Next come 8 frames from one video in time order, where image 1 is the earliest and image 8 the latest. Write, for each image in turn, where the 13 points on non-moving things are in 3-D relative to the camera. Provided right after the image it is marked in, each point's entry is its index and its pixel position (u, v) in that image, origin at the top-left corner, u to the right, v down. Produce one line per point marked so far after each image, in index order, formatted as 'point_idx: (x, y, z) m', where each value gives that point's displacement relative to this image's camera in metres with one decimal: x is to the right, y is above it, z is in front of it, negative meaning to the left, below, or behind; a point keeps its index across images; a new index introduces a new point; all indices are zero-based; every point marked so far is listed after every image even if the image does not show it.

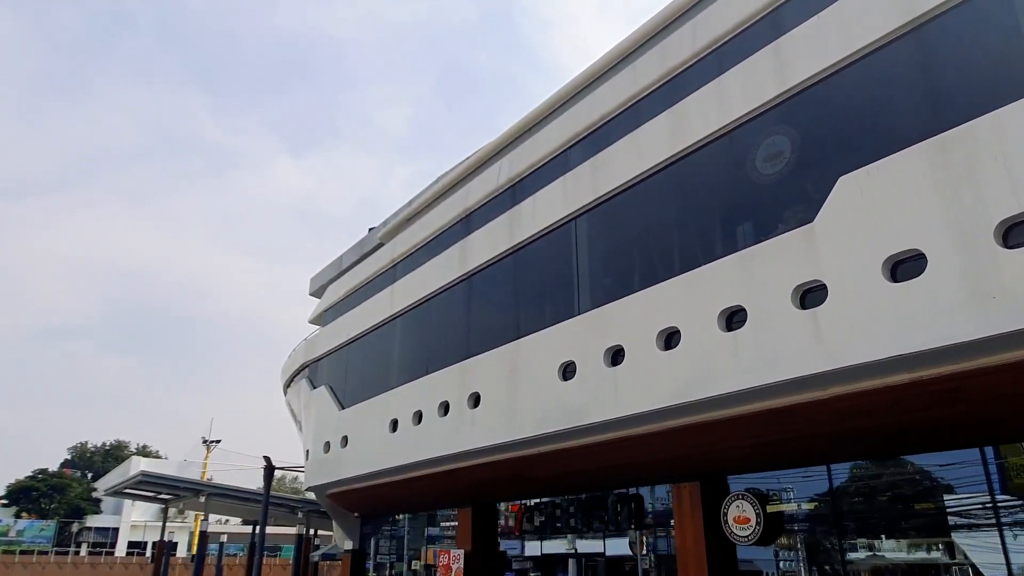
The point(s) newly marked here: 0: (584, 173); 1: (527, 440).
0: (+0.8, +1.3, +8.1) m
1: (+0.2, -1.6, +8.0) m
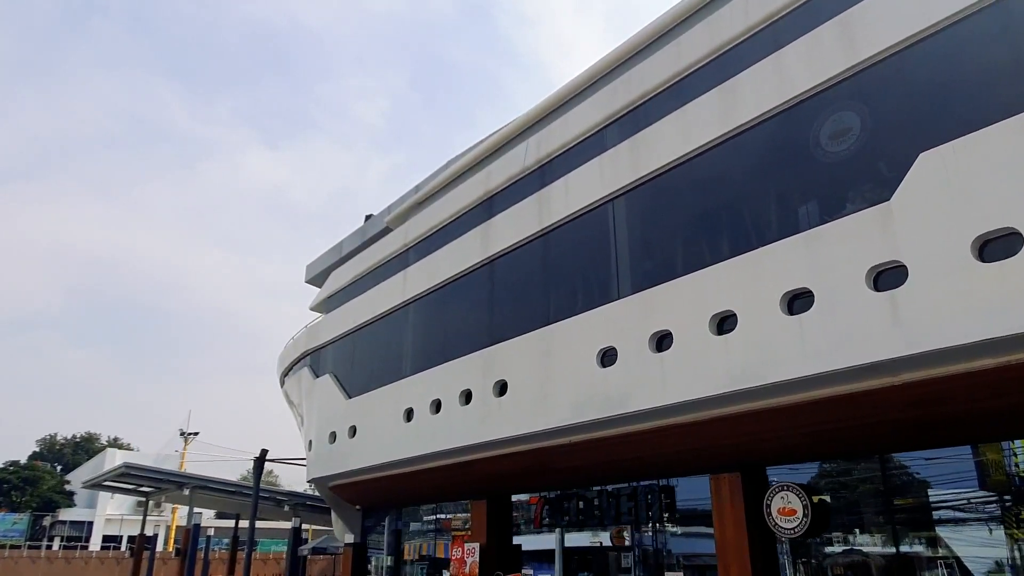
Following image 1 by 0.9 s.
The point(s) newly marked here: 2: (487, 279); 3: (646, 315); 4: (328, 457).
0: (+1.2, +1.4, +7.8) m
1: (+0.6, -1.5, +7.7) m
2: (-0.3, +0.1, +9.5) m
3: (+1.3, -0.3, +7.0) m
4: (-3.0, -2.8, +12.1) m
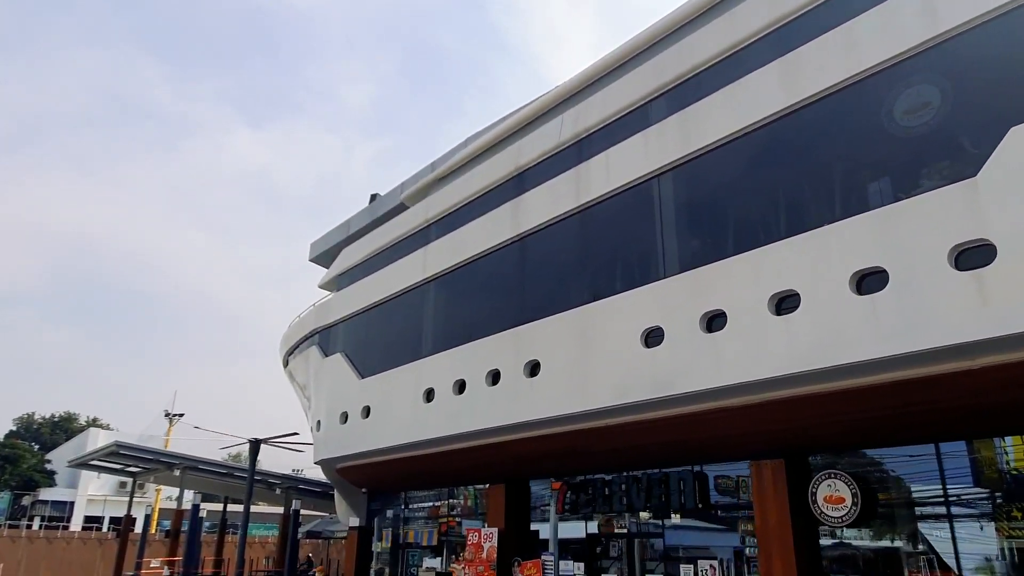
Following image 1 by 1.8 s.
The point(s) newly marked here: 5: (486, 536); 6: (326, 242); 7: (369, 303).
0: (+1.6, +1.6, +7.6) m
1: (+0.9, -1.2, +7.5) m
2: (+0.1, +0.4, +9.2) m
3: (+1.7, -0.1, +6.8) m
4: (-2.8, -2.4, +11.8) m
5: (-0.4, -3.4, +10.2) m
6: (-4.0, +1.0, +16.1) m
7: (-2.3, -0.2, +12.0) m
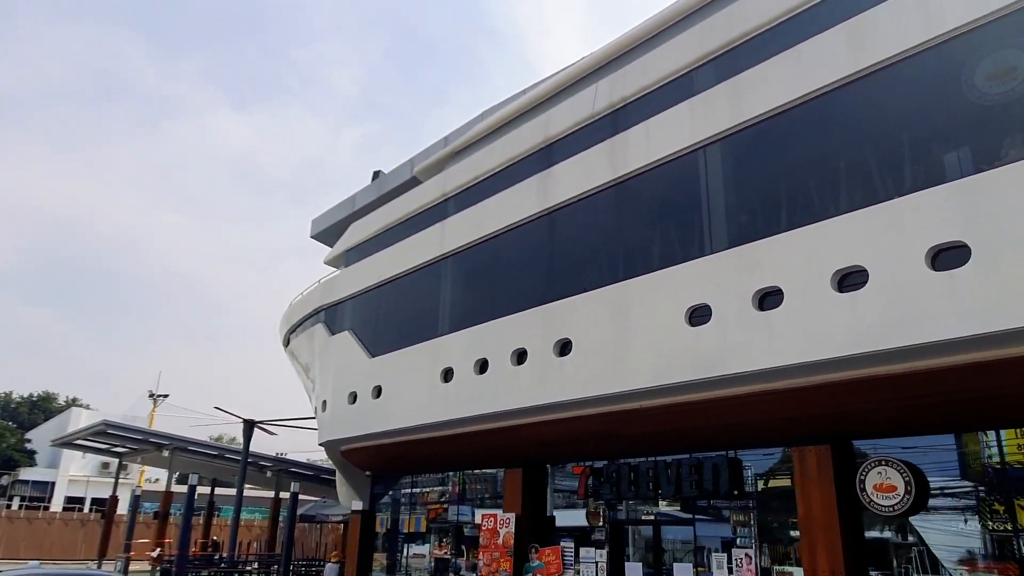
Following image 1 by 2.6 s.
0: (+2.0, +1.9, +7.2) m
1: (+1.3, -1.0, +7.1) m
2: (+0.4, +0.7, +8.8) m
3: (+2.1, +0.1, +6.5) m
4: (-2.5, -2.0, +11.4) m
5: (-0.1, -3.1, +9.9) m
6: (-3.8, +1.5, +15.6) m
7: (-2.0, +0.1, +11.6) m
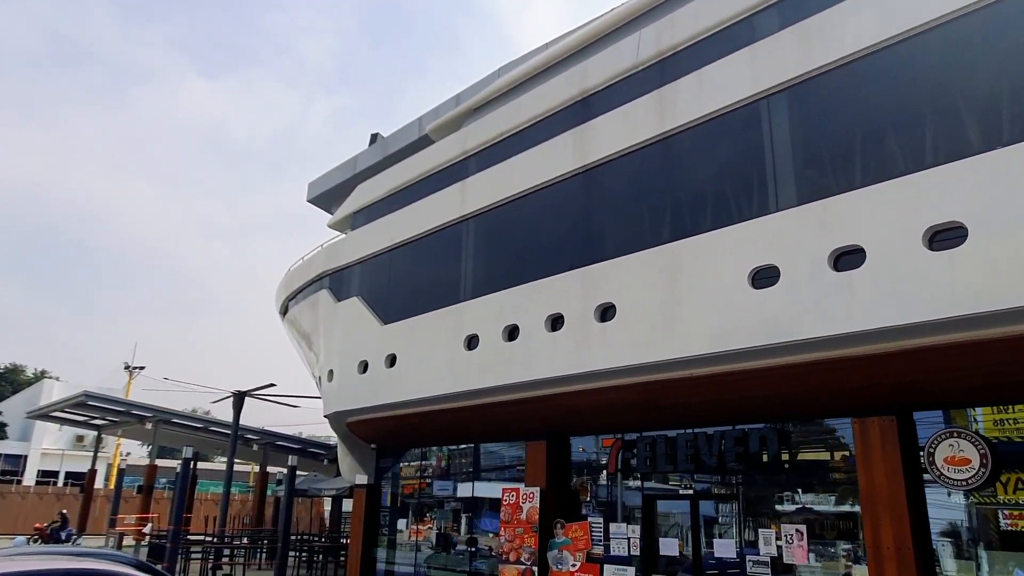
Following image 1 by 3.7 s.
0: (+2.5, +2.2, +6.7) m
1: (+1.7, -0.6, +6.7) m
2: (+0.8, +1.1, +8.3) m
3: (+2.5, +0.5, +6.0) m
4: (-2.3, -1.5, +10.9) m
5: (+0.2, -2.7, +9.5) m
6: (-3.7, +2.2, +14.9) m
7: (-1.8, +0.7, +11.0) m
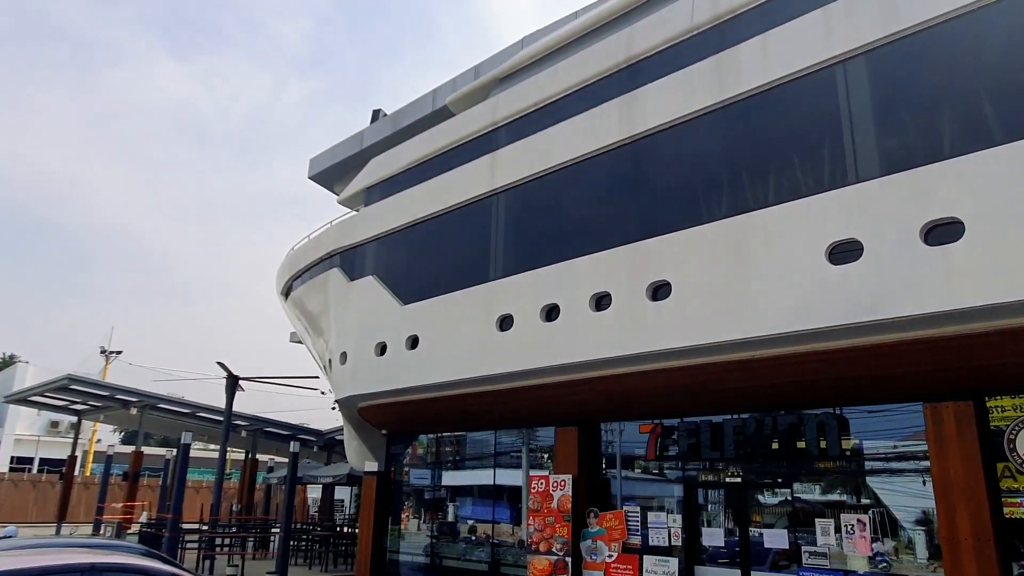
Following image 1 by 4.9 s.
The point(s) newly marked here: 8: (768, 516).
0: (+3.0, +2.4, +6.3) m
1: (+2.2, -0.4, +6.3) m
2: (+1.2, +1.3, +7.8) m
3: (+3.0, +0.7, +5.6) m
4: (-1.9, -1.2, +10.4) m
5: (+0.5, -2.4, +9.1) m
6: (-3.4, +2.5, +14.3) m
7: (-1.4, +1.0, +10.4) m
8: (+2.7, -2.4, +7.8) m
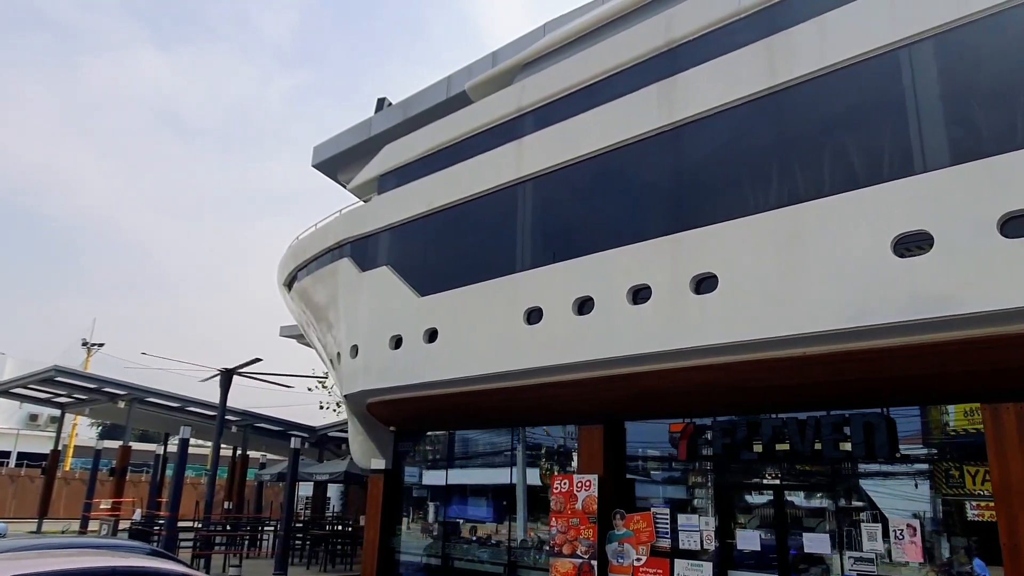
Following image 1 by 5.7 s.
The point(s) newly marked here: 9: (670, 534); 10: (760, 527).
0: (+3.4, +2.5, +6.0) m
1: (+2.5, -0.4, +6.0) m
2: (+1.6, +1.4, +7.5) m
3: (+3.4, +0.7, +5.4) m
4: (-1.7, -1.1, +10.0) m
5: (+0.8, -2.3, +8.7) m
6: (-3.2, +2.7, +13.9) m
7: (-1.1, +1.1, +10.1) m
8: (+3.0, -2.3, +7.5) m
9: (+1.8, -2.7, +8.3) m
10: (+2.6, -2.5, +7.8) m
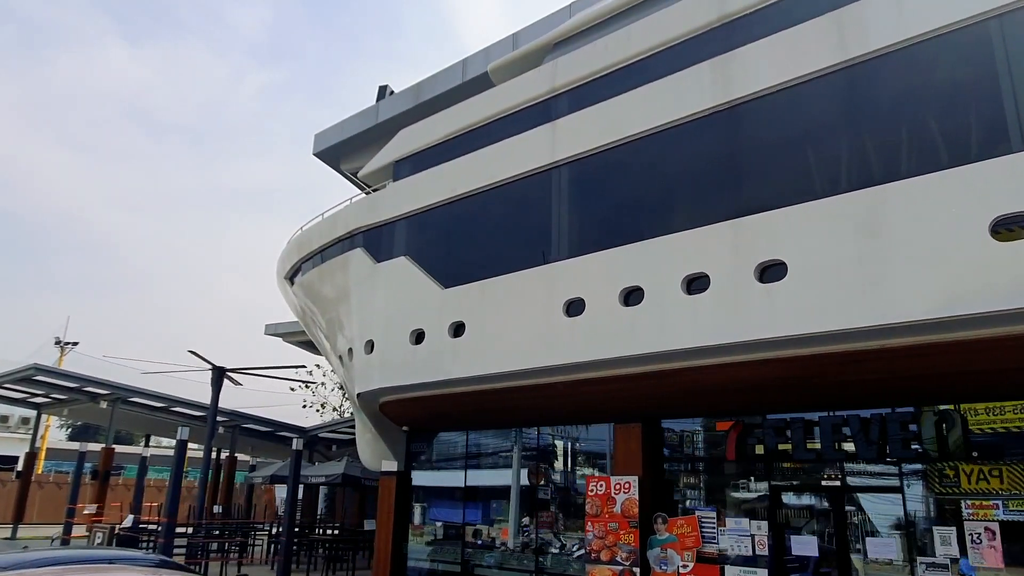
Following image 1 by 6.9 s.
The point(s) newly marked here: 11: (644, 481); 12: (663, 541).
0: (+3.9, +2.5, +5.6) m
1: (+3.0, -0.3, +5.6) m
2: (+2.0, +1.5, +7.1) m
3: (+3.9, +0.8, +5.0) m
4: (-1.3, -1.0, +9.4) m
5: (+1.2, -2.2, +8.3) m
6: (-3.0, +2.8, +13.2) m
7: (-0.8, +1.2, +9.5) m
8: (+3.4, -2.2, +7.1) m
9: (+2.2, -2.6, +7.9) m
10: (+3.0, -2.4, +7.4) m
11: (+1.5, -2.1, +8.3) m
12: (+1.6, -2.7, +7.9) m
